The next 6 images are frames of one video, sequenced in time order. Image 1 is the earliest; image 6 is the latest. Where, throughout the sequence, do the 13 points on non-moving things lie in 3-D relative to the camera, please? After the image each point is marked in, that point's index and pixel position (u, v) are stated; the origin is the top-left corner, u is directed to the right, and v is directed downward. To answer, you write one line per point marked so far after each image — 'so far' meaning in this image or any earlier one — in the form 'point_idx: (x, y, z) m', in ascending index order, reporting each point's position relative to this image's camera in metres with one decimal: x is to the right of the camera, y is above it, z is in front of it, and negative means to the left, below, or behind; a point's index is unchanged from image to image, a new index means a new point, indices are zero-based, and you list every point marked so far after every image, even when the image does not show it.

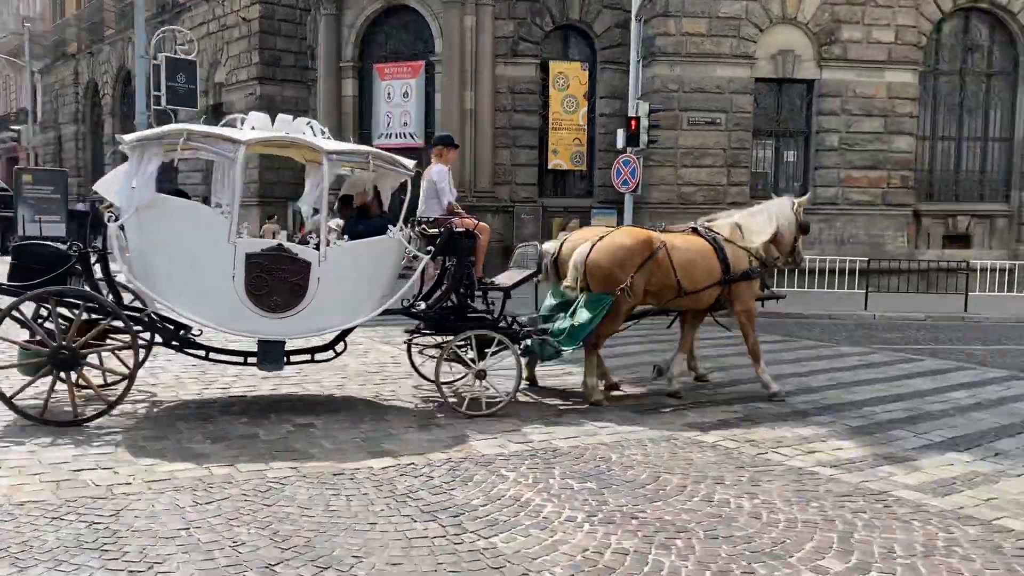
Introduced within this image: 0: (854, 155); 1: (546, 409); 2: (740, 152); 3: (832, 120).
0: (+7.7, +3.0, +19.7) m
1: (+0.3, -1.0, +7.5) m
2: (+5.0, +3.0, +19.5) m
3: (+7.1, +3.8, +19.6) m
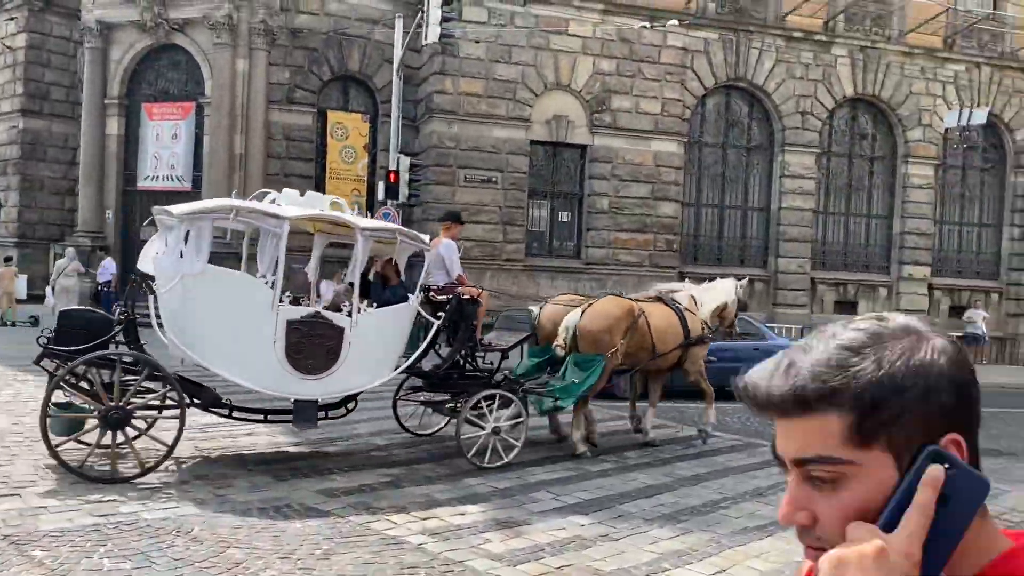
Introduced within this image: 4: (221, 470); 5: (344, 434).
0: (+2.6, +1.6, +20.5) m
1: (-2.6, -1.4, +6.9) m
2: (+0.1, +1.7, +19.8) m
3: (+2.1, +2.4, +20.4) m
4: (-2.3, -1.5, +7.1) m
5: (-1.7, -1.5, +9.1) m
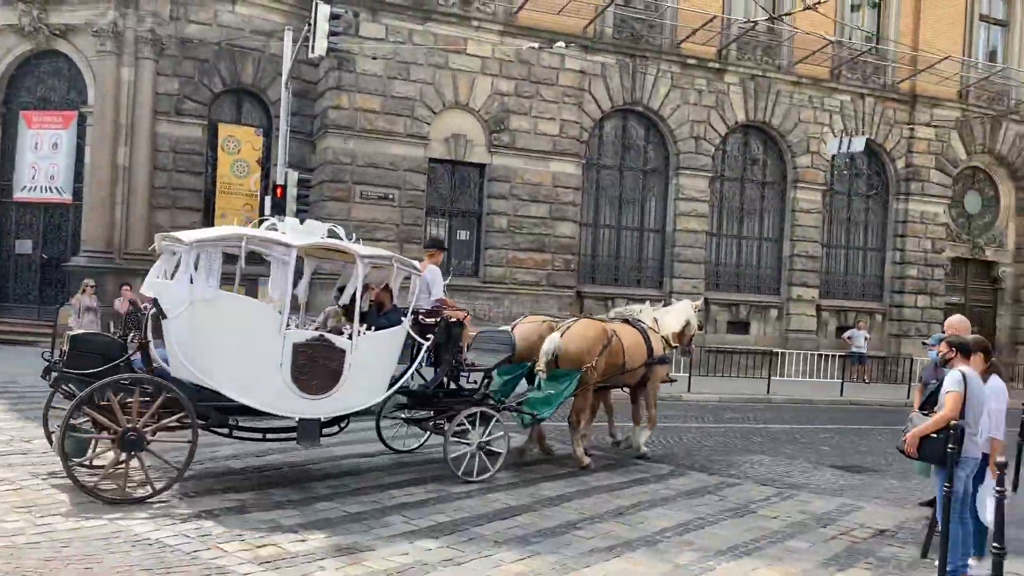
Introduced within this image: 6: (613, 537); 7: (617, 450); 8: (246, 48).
0: (+0.2, +1.2, +20.5) m
1: (-3.7, -1.6, +6.5) m
2: (-2.2, +1.3, +19.6) m
3: (-0.3, +2.0, +20.4) m
4: (-3.5, -1.6, +6.7) m
5: (-3.0, -1.7, +8.7) m
6: (+0.8, -1.9, +6.8) m
7: (+1.3, -2.0, +10.7) m
8: (-5.8, +5.2, +19.2) m
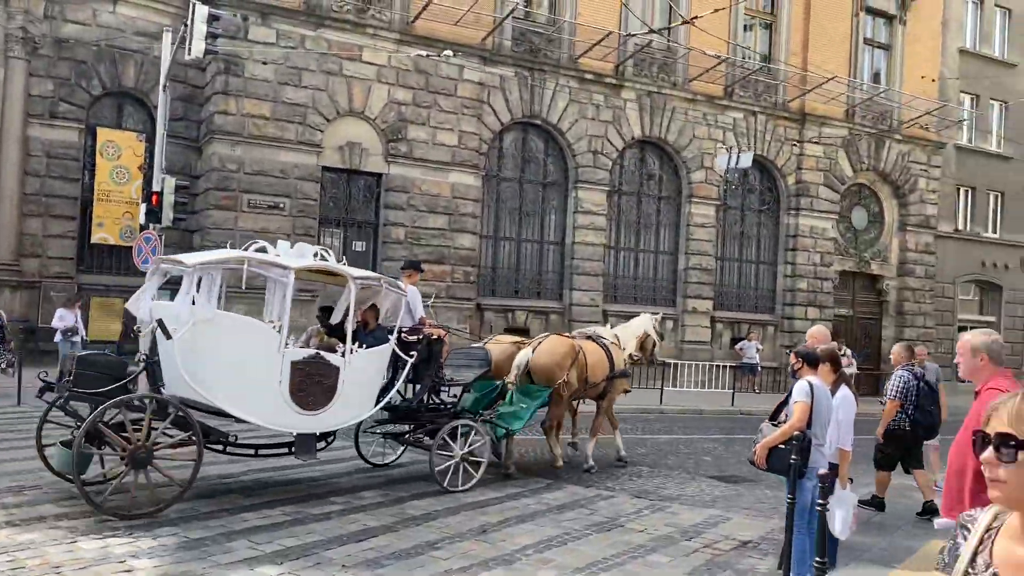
0: (-2.2, +0.9, +20.3) m
1: (-4.8, -1.6, +5.9) m
2: (-4.5, +1.1, +19.1) m
3: (-2.6, +1.7, +20.1) m
4: (-4.5, -1.7, +6.0) m
5: (-4.3, -1.8, +8.1) m
6: (-0.3, -2.0, +6.5) m
7: (-0.2, -2.1, +10.5) m
8: (-8.0, +5.0, +18.4) m
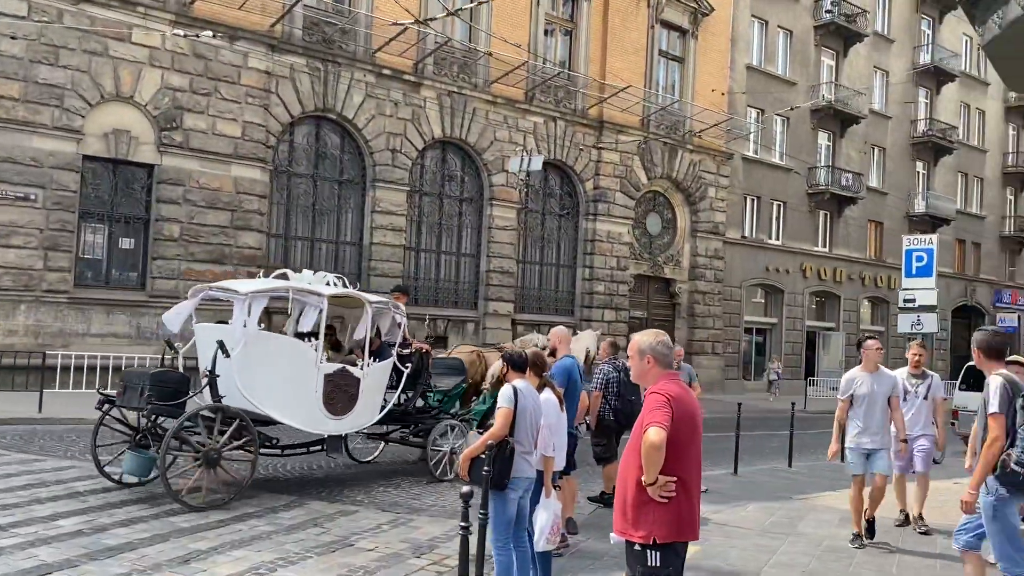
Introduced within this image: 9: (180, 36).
0: (-6.8, +0.9, +18.9) m
1: (-6.6, -1.6, +4.2) m
2: (-8.9, +1.0, +17.3) m
3: (-7.2, +1.7, +18.6) m
4: (-6.4, -1.6, +4.5) m
5: (-6.5, -1.8, +6.6) m
6: (-2.3, -2.0, +5.7) m
7: (-3.0, -2.1, +9.7) m
8: (-12.1, +5.0, +15.9) m
9: (-7.0, +5.3, +18.6) m
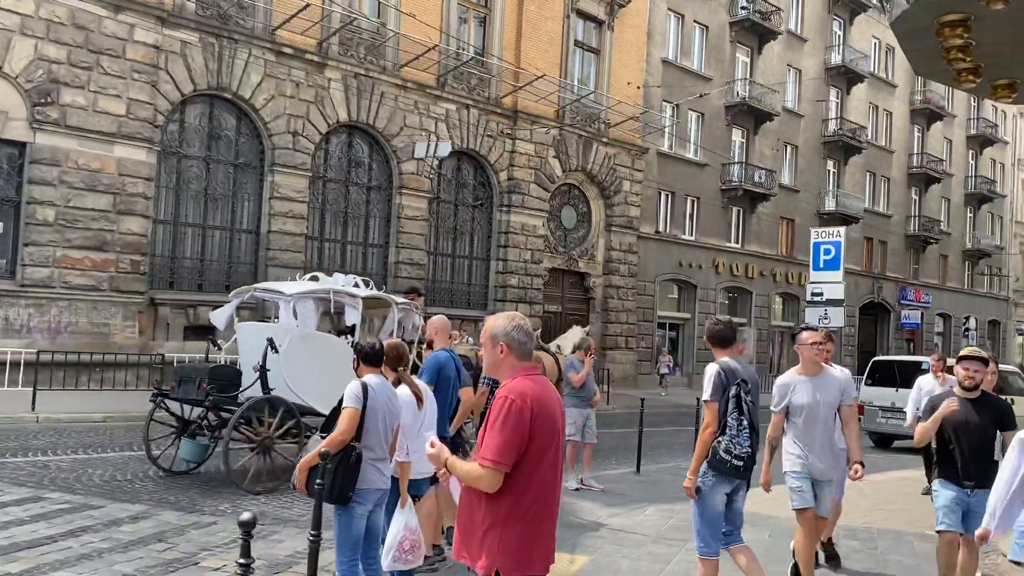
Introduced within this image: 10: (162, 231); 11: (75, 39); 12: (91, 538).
0: (-8.7, +1.1, +17.4) m
1: (-7.2, -1.5, +2.9) m
2: (-10.6, +1.3, +15.7) m
3: (-9.1, +1.9, +17.1) m
4: (-7.1, -1.5, +3.1) m
5: (-7.4, -1.6, +5.2) m
6: (-3.1, -1.9, +4.8) m
7: (-4.1, -2.0, +8.7) m
8: (-13.8, +5.2, +14.0) m
9: (-8.9, +5.5, +17.1) m
10: (-7.5, +1.2, +19.4) m
11: (-8.6, +4.9, +17.4) m
12: (-3.2, -1.9, +6.9) m
